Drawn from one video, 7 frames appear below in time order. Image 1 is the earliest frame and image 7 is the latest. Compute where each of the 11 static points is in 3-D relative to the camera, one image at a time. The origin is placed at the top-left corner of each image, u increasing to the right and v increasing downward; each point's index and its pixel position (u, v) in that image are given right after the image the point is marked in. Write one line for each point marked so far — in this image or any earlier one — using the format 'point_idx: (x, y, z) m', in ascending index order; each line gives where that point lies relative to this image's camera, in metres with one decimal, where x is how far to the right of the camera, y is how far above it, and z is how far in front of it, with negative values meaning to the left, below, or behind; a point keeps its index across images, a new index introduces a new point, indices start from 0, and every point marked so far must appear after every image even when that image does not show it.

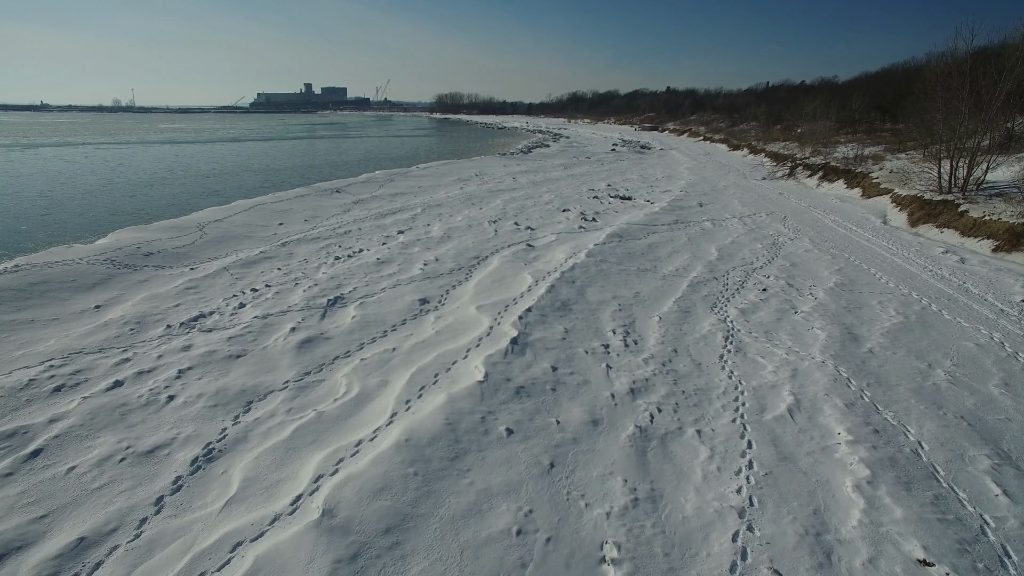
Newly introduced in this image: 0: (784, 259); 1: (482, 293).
0: (+3.6, +0.4, +10.1) m
1: (-0.3, -0.1, +8.1) m
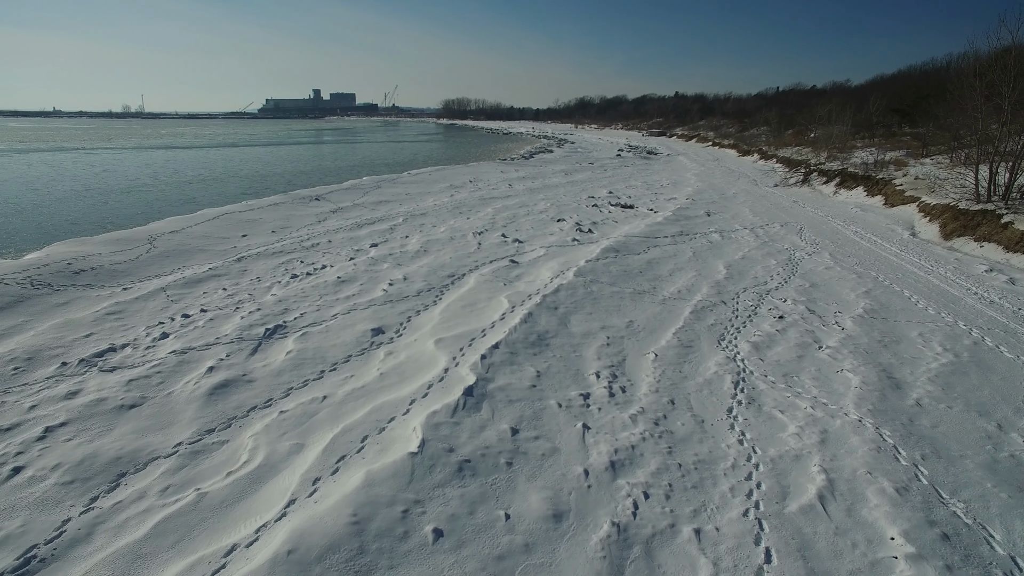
0: (+3.4, +0.1, +8.8) m
1: (-0.6, -0.4, +6.9) m
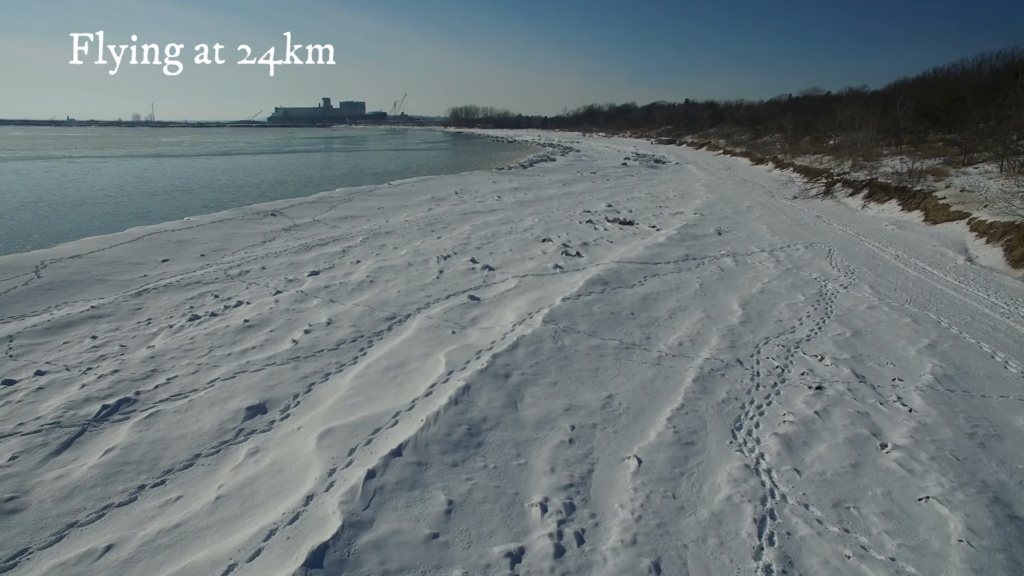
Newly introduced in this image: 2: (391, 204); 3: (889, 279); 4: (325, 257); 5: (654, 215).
0: (+3.0, -0.3, +6.8) m
1: (-1.1, -0.8, +4.9) m
2: (-2.6, +1.8, +16.0) m
3: (+4.3, +0.1, +8.6) m
4: (-2.6, +0.4, +10.4) m
5: (+2.8, +1.4, +14.7) m
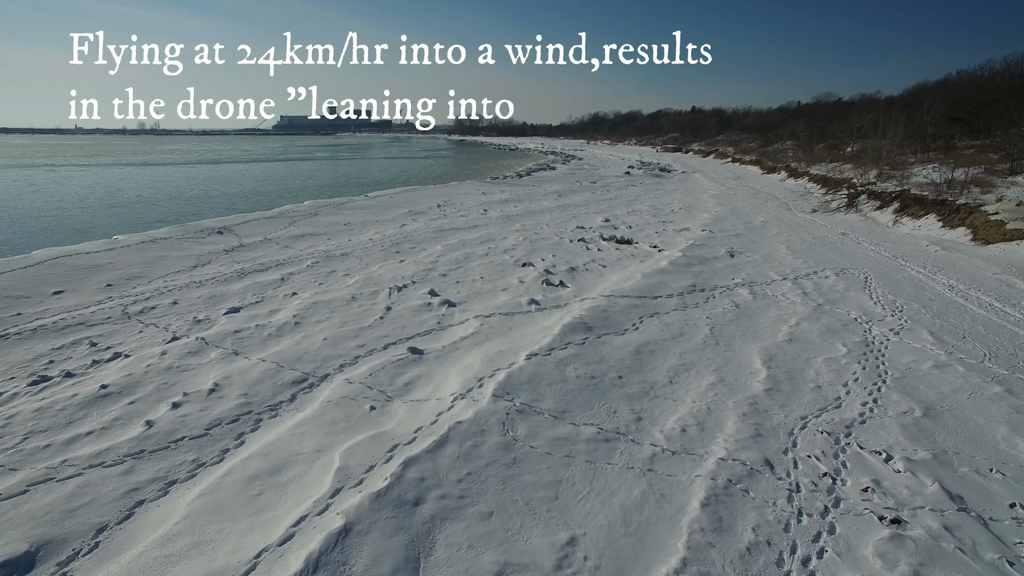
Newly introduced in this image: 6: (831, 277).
0: (+2.6, -0.7, +5.0) m
1: (-1.5, -1.1, +3.1) m
2: (-2.9, +1.3, +14.2) m
3: (+4.0, -0.3, +6.8) m
4: (-2.9, 0.0, +8.7) m
5: (+2.5, +1.0, +12.9) m
6: (+3.8, +0.1, +8.9) m
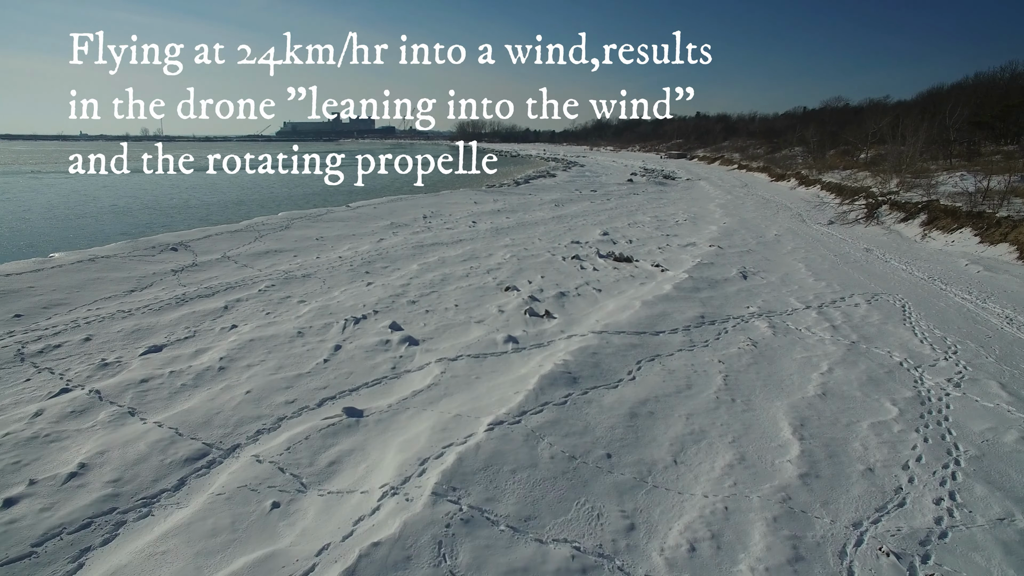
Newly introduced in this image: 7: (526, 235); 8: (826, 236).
0: (+2.4, -1.0, +3.7) m
1: (-1.7, -1.4, +1.9) m
2: (-3.1, +0.9, +13.0) m
3: (+3.7, -0.6, +5.5) m
4: (-3.1, -0.3, +7.4) m
5: (+2.3, +0.6, +11.7) m
6: (+3.6, -0.2, +7.7) m
7: (+0.3, +1.0, +13.6) m
8: (+5.5, +0.9, +13.0) m
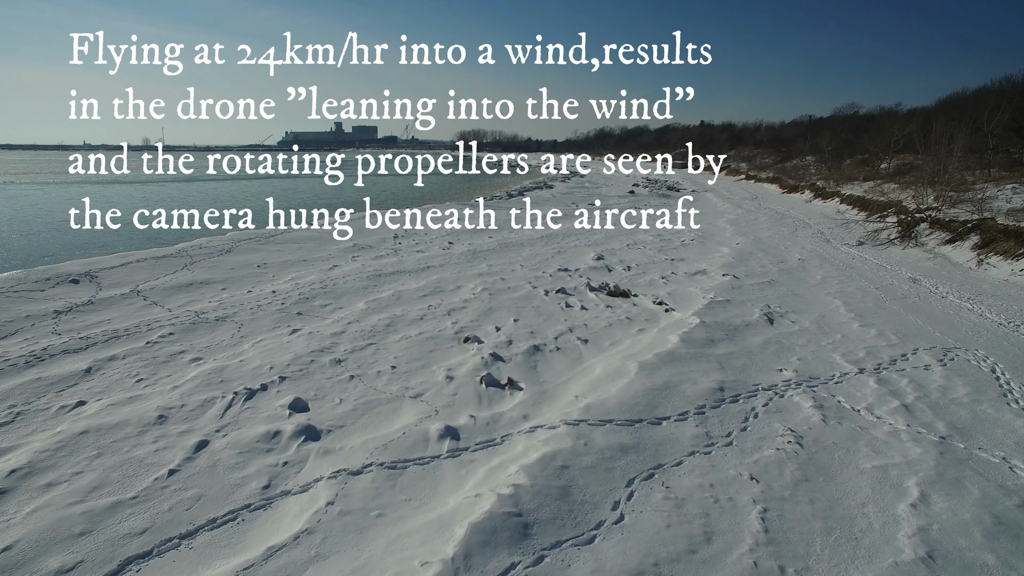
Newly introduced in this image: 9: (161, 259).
0: (+2.0, -1.4, +1.8) m
1: (-2.1, -1.7, 0.0) m
2: (-3.4, +0.4, +11.1) m
3: (+3.4, -1.0, +3.6) m
4: (-3.5, -0.7, +5.5) m
5: (+1.9, +0.1, +9.7) m
6: (+3.2, -0.6, +5.7) m
7: (-0.1, +0.5, +11.7) m
8: (+5.1, +0.4, +11.1) m
9: (-4.9, +0.4, +10.6) m
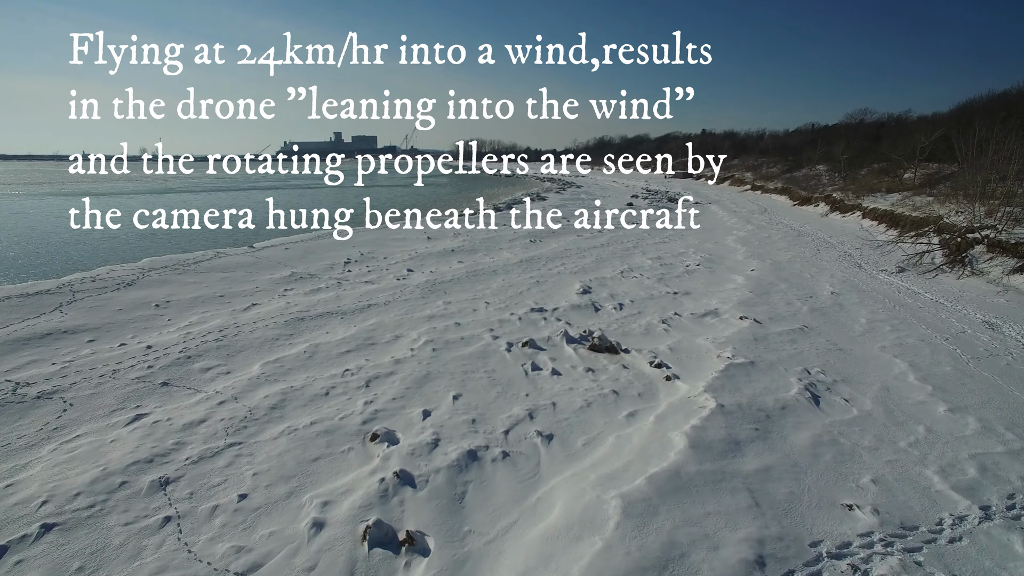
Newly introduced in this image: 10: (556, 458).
0: (+1.5, -1.7, -0.4) m
1: (-2.6, -2.1, -2.2) m
2: (-3.8, -0.1, +9.0) m
3: (+2.9, -1.4, +1.4) m
4: (-3.9, -1.2, +3.3) m
5: (+1.5, -0.3, +7.6) m
6: (+2.8, -1.0, +3.5) m
7: (-0.5, -0.1, +9.5) m
8: (+4.7, -0.1, +8.9) m
9: (-5.3, -0.1, +8.5) m
10: (+0.3, -0.9, +4.3) m
